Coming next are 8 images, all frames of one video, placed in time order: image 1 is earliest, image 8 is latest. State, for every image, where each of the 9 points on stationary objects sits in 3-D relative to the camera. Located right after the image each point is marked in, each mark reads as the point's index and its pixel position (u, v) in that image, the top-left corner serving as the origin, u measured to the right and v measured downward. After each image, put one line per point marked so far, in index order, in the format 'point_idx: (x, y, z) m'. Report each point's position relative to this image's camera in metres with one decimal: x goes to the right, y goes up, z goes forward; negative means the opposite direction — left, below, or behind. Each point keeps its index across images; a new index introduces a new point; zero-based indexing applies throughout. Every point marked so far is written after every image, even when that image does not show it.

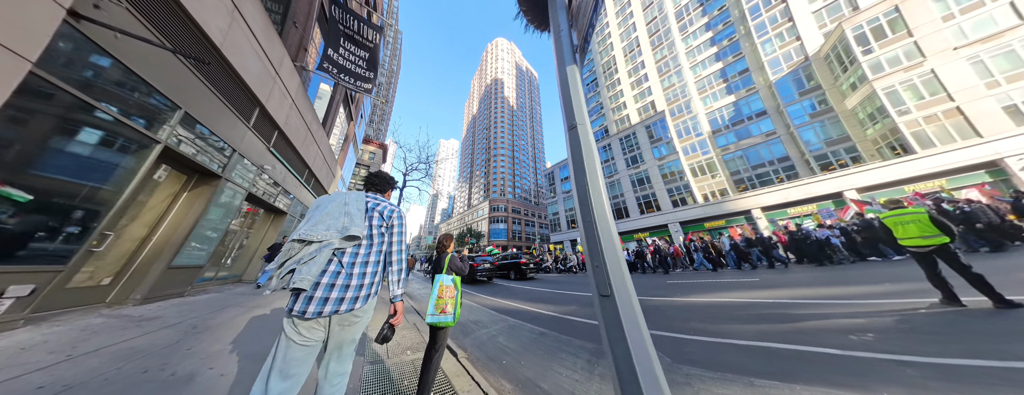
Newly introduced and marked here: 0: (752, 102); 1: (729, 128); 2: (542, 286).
0: (+26.0, +10.2, +20.2) m
1: (+24.4, +7.8, +21.0) m
2: (+1.8, -4.1, +9.2) m
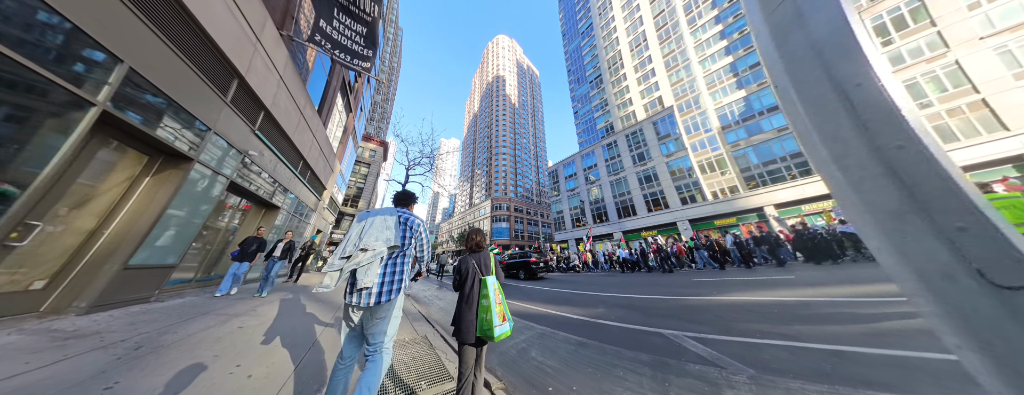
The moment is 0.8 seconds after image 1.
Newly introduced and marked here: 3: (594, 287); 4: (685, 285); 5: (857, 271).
0: (+26.5, +10.5, +19.6) m
1: (+24.9, +8.0, +20.4) m
2: (+2.3, -3.9, +8.7) m
3: (+4.0, -3.7, +8.1) m
4: (+7.1, -3.2, +7.5) m
5: (+13.0, -2.6, +7.1) m
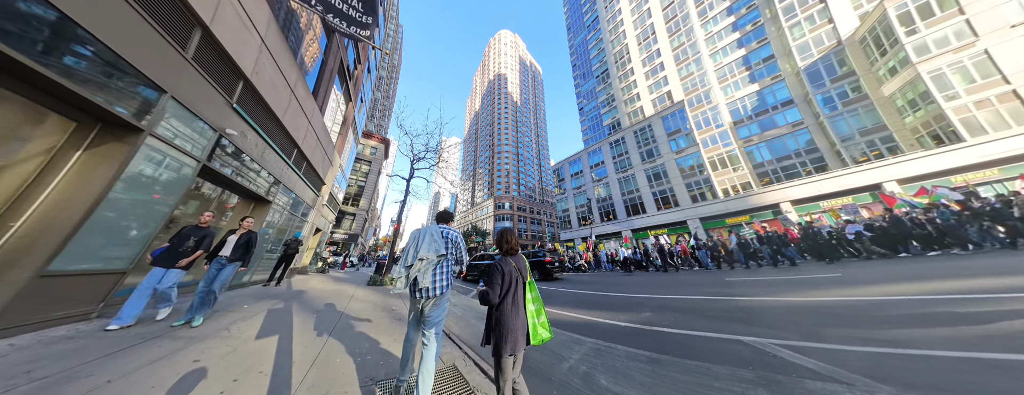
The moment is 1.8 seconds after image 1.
0: (+27.0, +10.7, +19.0) m
1: (+25.4, +8.3, +19.8) m
2: (+2.8, -3.7, +8.1) m
3: (+4.5, -3.5, +7.5) m
4: (+7.7, -3.0, +6.9) m
5: (+13.6, -2.4, +6.5) m
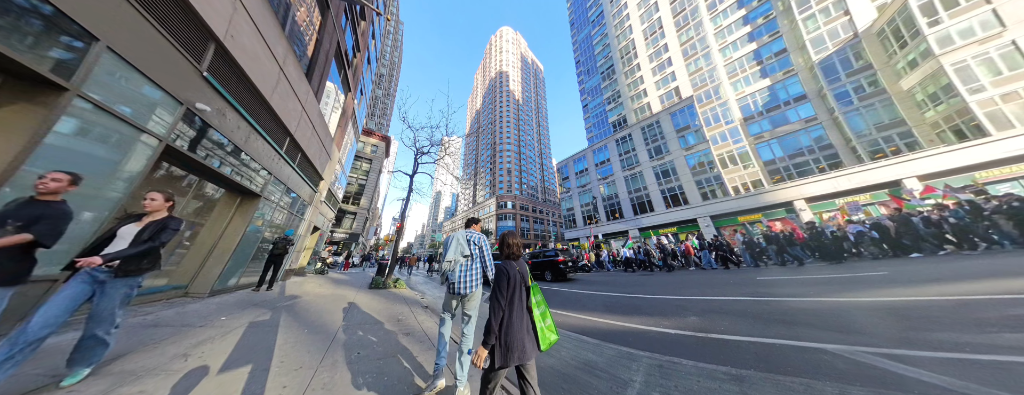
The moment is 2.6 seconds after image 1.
0: (+27.4, +10.9, +18.5) m
1: (+25.8, +8.5, +19.3) m
2: (+3.2, -3.6, +7.6) m
3: (+5.0, -3.3, +7.0) m
4: (+8.1, -2.8, +6.4) m
5: (+14.0, -2.3, +6.0) m
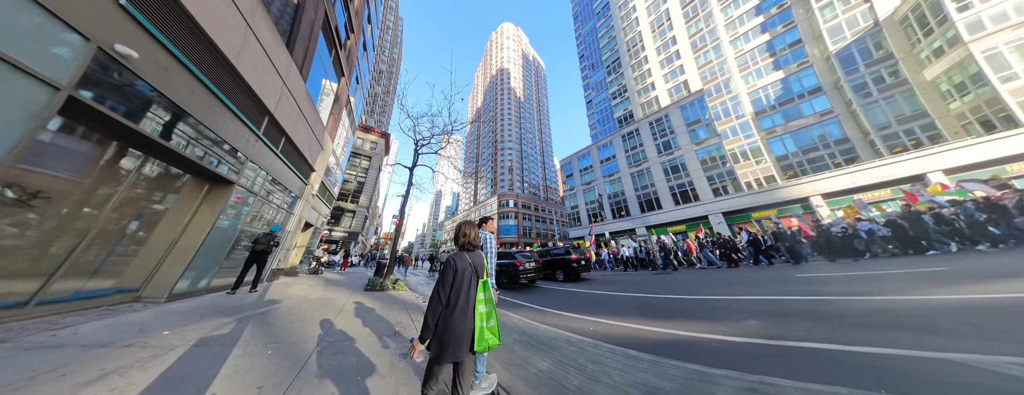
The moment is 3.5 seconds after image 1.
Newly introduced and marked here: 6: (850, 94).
0: (+27.7, +11.2, +17.8) m
1: (+26.2, +8.8, +18.6) m
2: (+3.6, -3.3, +7.0) m
3: (+5.3, -3.1, +6.4) m
4: (+8.4, -2.6, +5.7) m
5: (+14.3, -2.0, +5.4) m
6: (+28.8, +8.7, +16.0) m
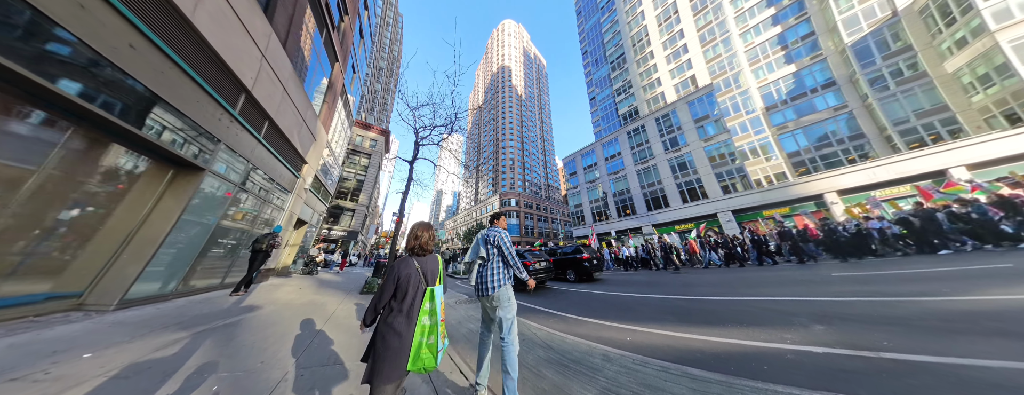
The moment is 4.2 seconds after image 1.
0: (+28.0, +11.5, +17.2) m
1: (+26.4, +9.0, +18.1) m
2: (+3.9, -3.2, +6.5) m
3: (+5.6, -2.9, +5.9) m
4: (+8.7, -2.4, +5.3) m
5: (+14.6, -1.8, +4.9) m
6: (+29.1, +8.9, +15.4) m
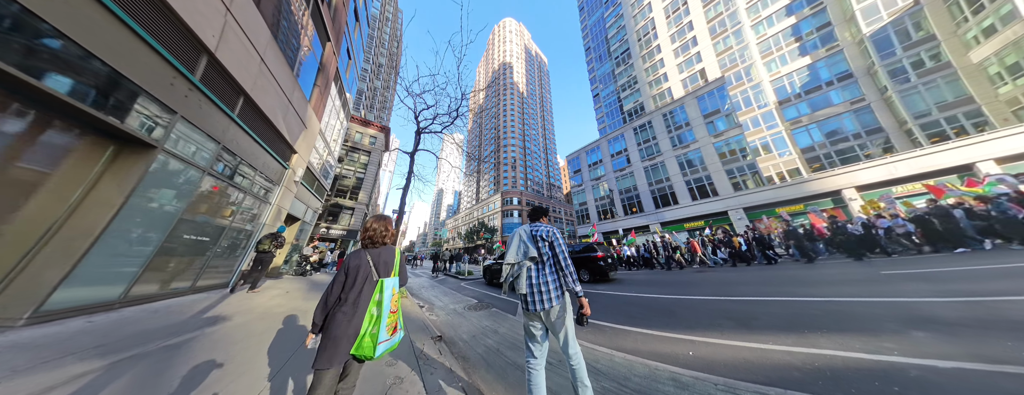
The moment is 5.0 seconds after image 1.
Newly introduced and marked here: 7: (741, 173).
0: (+28.4, +11.7, +16.6) m
1: (+26.8, +9.3, +17.4) m
2: (+4.2, -3.0, +6.0) m
3: (+5.9, -2.7, +5.3) m
4: (+9.0, -2.2, +4.7) m
5: (+15.0, -1.6, +4.3) m
6: (+29.4, +9.2, +14.8) m
7: (+22.0, +2.3, +18.1) m
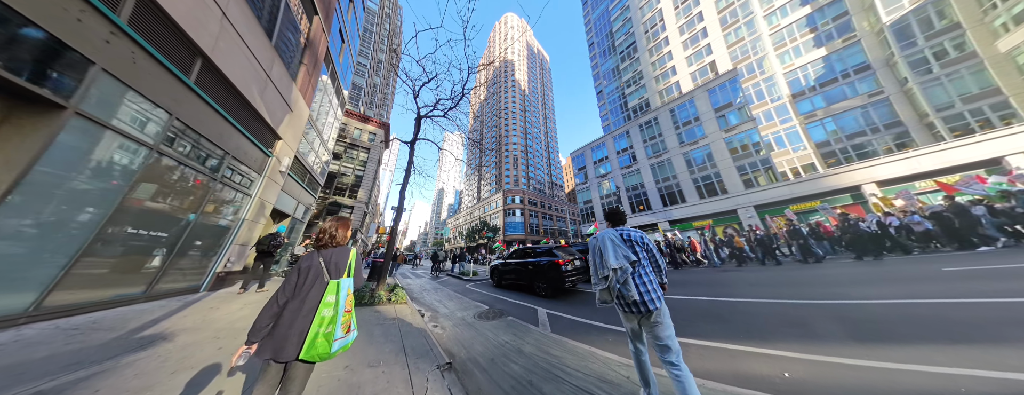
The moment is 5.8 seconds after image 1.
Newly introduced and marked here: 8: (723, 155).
0: (+28.7, +12.0, +16.0) m
1: (+27.1, +9.5, +16.8) m
2: (+4.5, -2.8, +5.4) m
3: (+6.2, -2.5, +4.8) m
4: (+9.3, -2.0, +4.1) m
5: (+15.3, -1.4, +3.7) m
6: (+29.7, +9.5, +14.2) m
7: (+22.3, +2.6, +17.5) m
8: (+20.6, +4.1, +18.6) m
